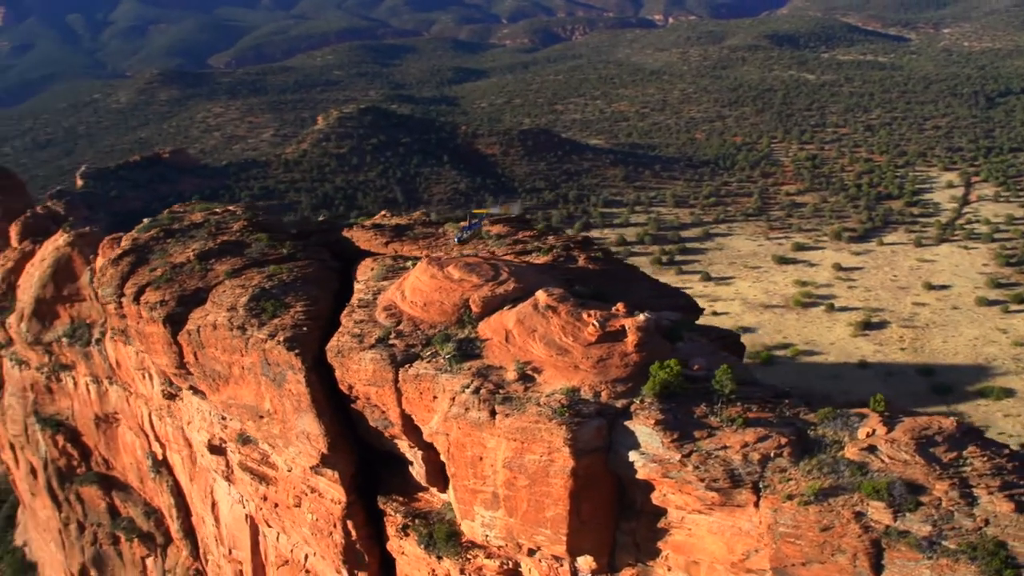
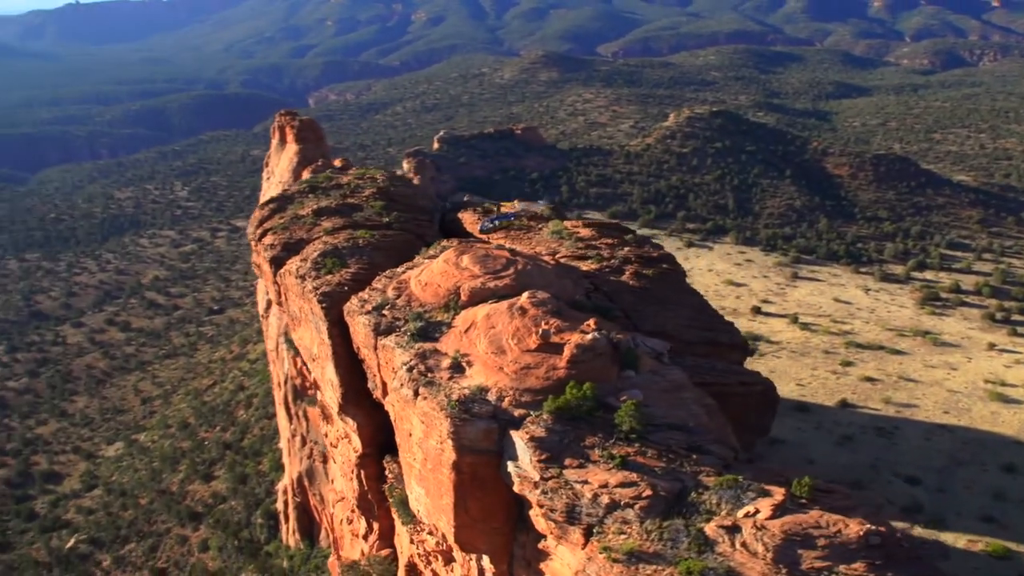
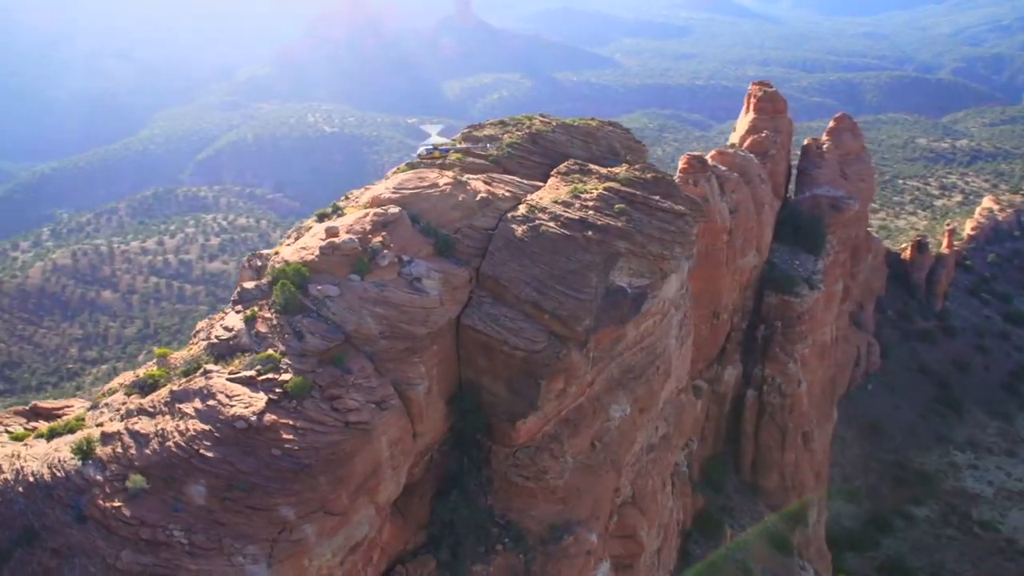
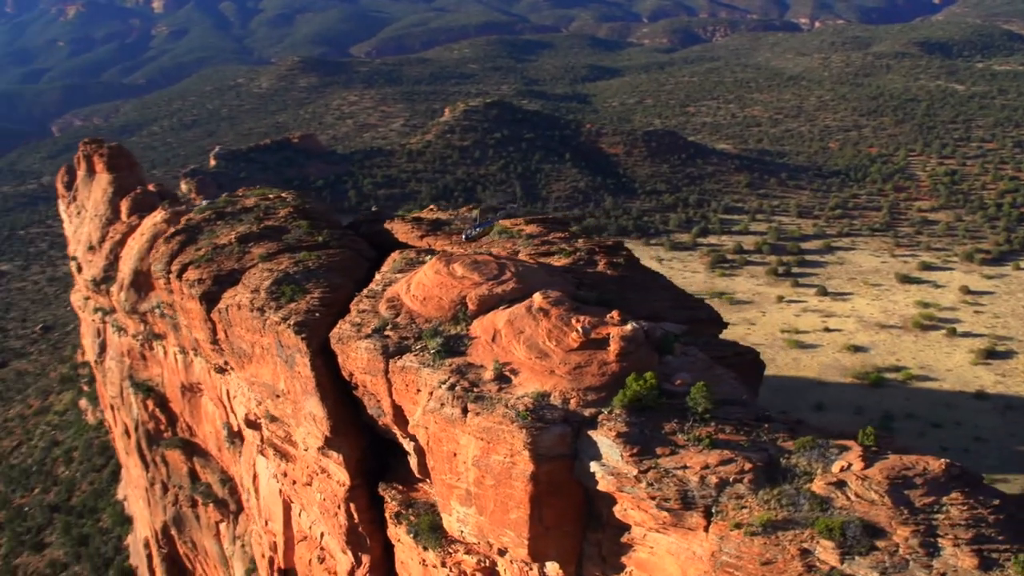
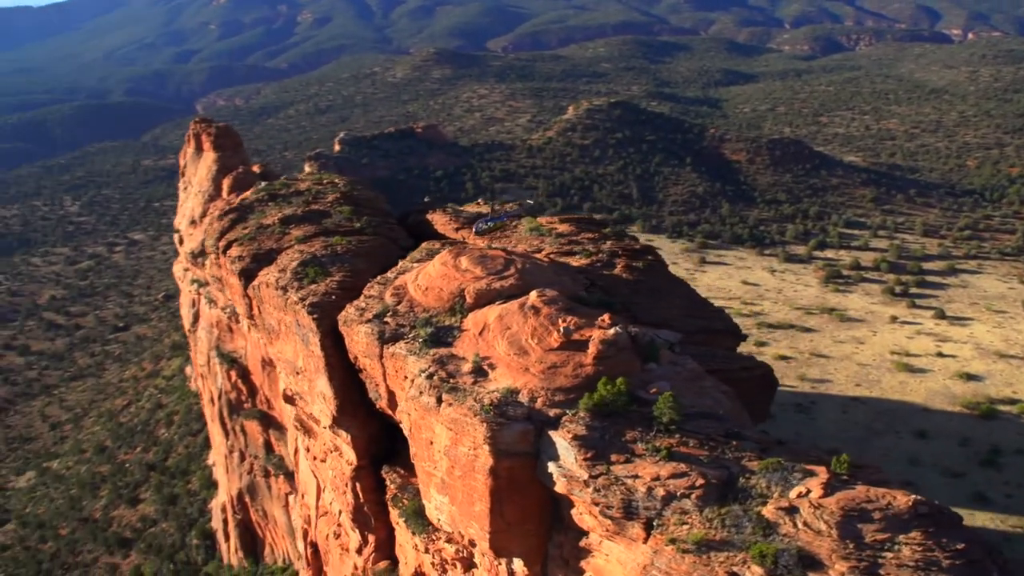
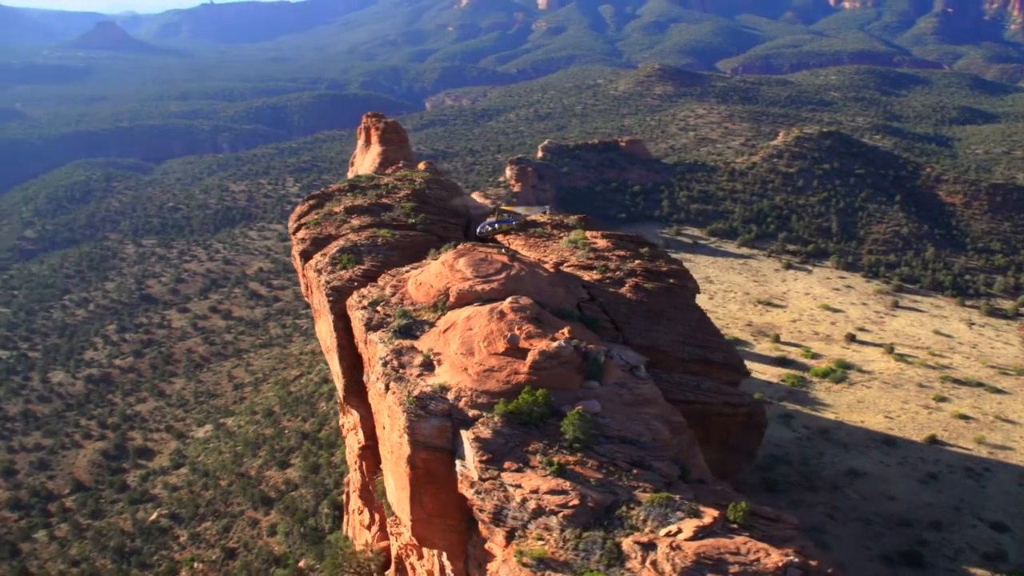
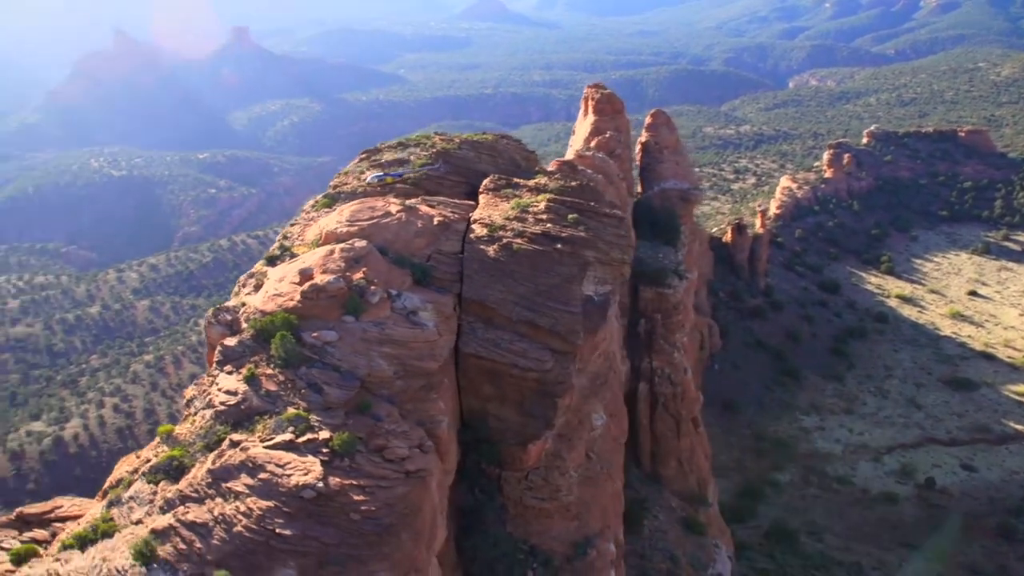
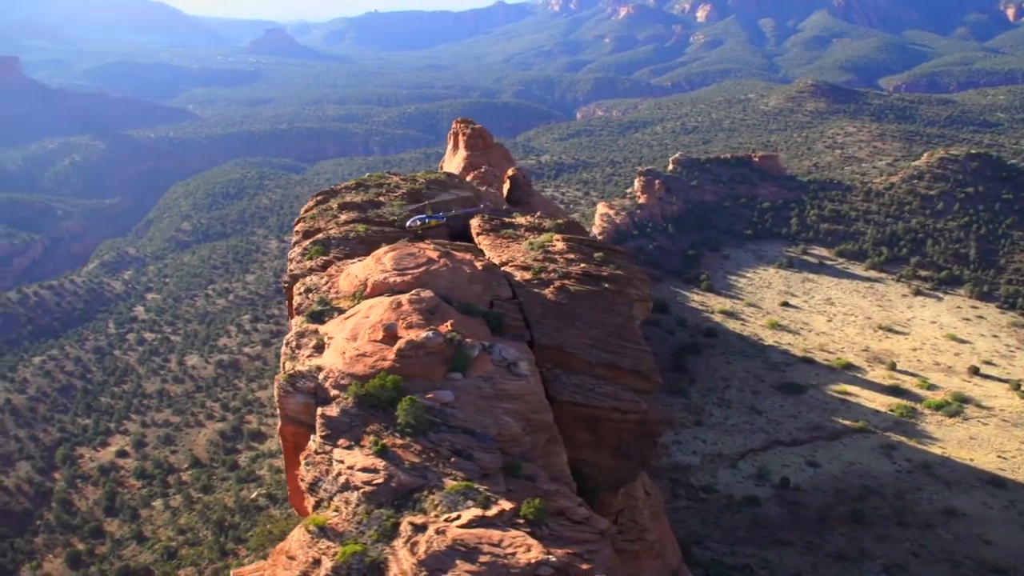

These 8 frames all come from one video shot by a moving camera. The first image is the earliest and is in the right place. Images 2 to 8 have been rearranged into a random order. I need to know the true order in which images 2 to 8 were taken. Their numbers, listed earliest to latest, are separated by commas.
4, 5, 2, 6, 8, 7, 3
